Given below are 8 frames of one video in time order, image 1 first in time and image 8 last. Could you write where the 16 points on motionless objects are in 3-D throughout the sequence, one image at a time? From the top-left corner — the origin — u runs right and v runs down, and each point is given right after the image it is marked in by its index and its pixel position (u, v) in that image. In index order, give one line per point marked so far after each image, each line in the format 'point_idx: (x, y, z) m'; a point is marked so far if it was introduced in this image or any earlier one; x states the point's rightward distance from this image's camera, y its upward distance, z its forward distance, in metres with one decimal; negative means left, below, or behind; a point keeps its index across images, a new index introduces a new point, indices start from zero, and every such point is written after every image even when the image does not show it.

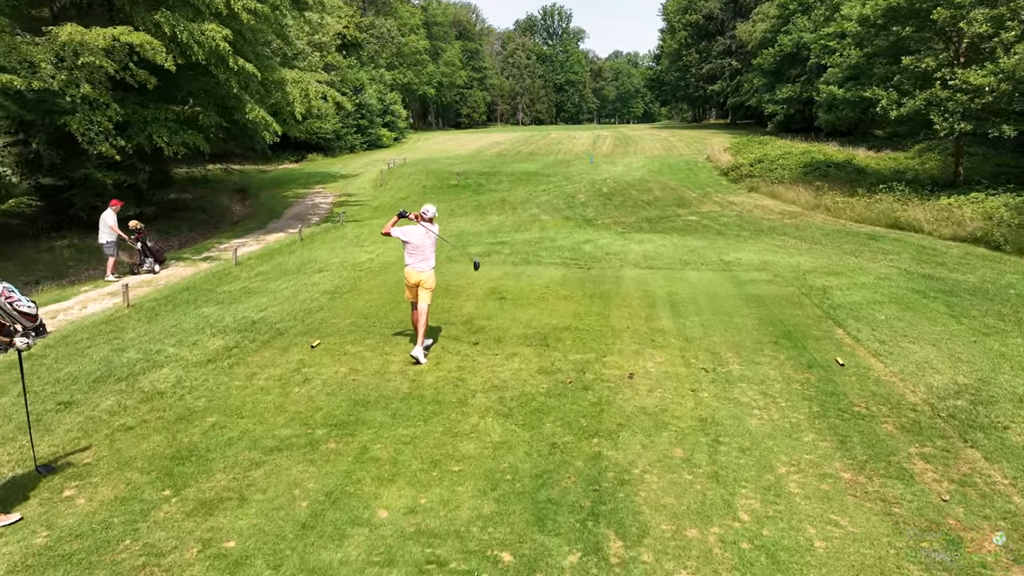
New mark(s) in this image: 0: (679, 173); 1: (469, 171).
0: (+4.5, +3.1, +19.3) m
1: (-1.2, +3.2, +19.8) m
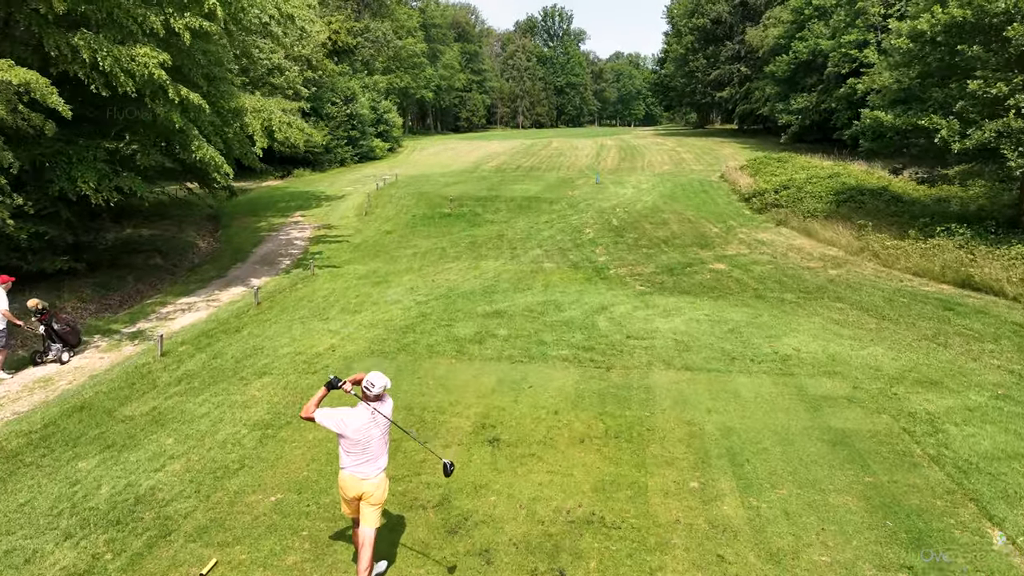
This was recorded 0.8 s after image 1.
0: (+4.5, +2.2, +17.6) m
1: (-1.2, +2.4, +18.1) m
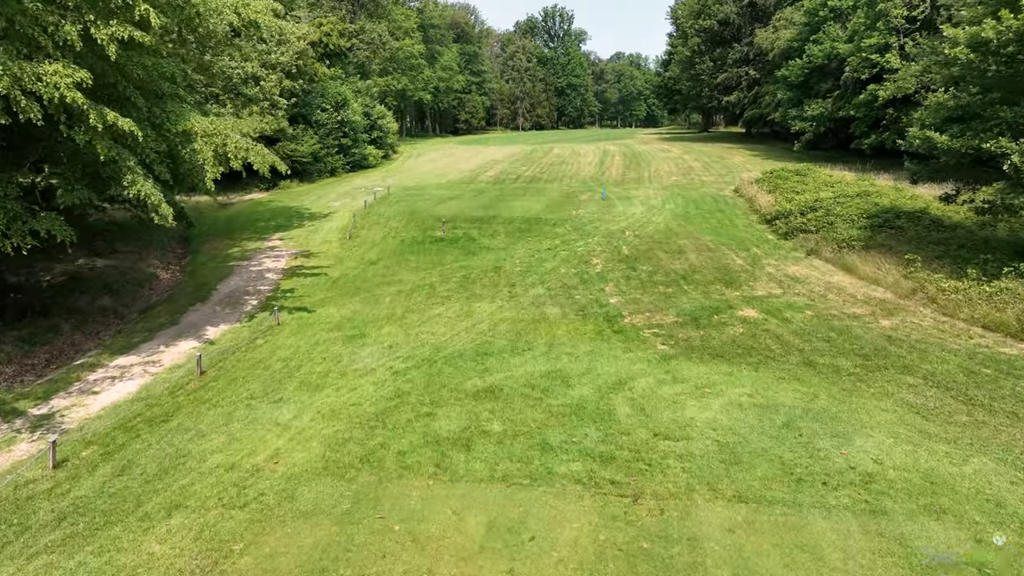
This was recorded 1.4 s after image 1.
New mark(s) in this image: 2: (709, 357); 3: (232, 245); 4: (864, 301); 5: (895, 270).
0: (+4.5, +1.5, +16.1) m
1: (-1.2, +1.7, +16.6) m
2: (+2.1, -0.7, +7.5) m
3: (-5.9, +0.9, +14.9) m
4: (+4.8, -0.2, +9.6) m
5: (+5.7, +0.3, +10.5) m
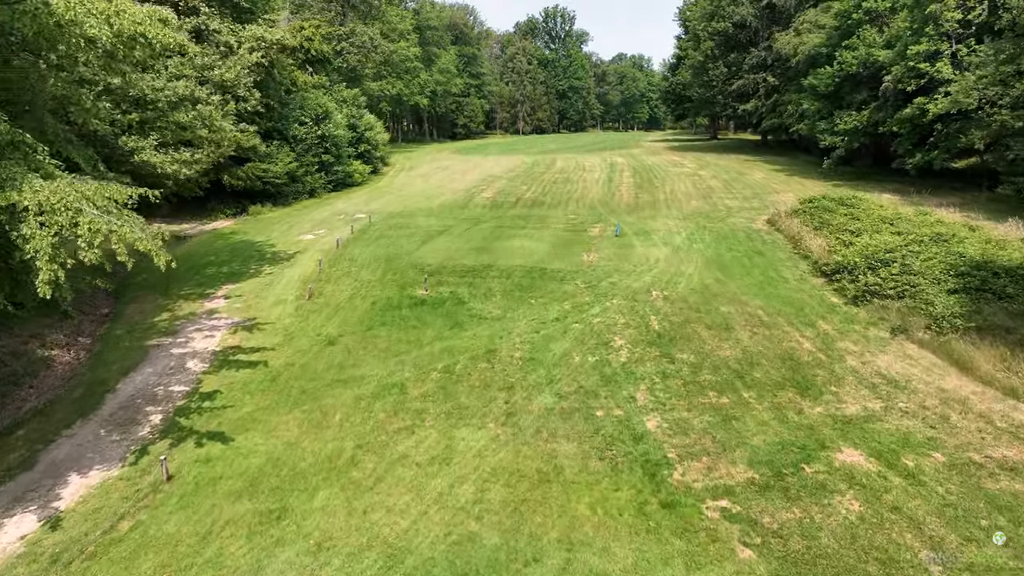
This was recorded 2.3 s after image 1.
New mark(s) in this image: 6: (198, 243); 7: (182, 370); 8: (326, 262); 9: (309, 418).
0: (+4.5, +0.3, +13.2) m
1: (-1.3, +0.5, +13.7) m
2: (+2.0, -1.9, +4.6) m
3: (-5.9, -0.3, +12.1) m
4: (+4.7, -1.4, +6.8) m
5: (+5.6, -0.9, +7.7) m
6: (-8.0, +1.1, +18.0) m
7: (-4.2, -1.0, +9.1) m
8: (-3.8, +0.5, +14.6) m
9: (-2.2, -1.4, +7.7) m
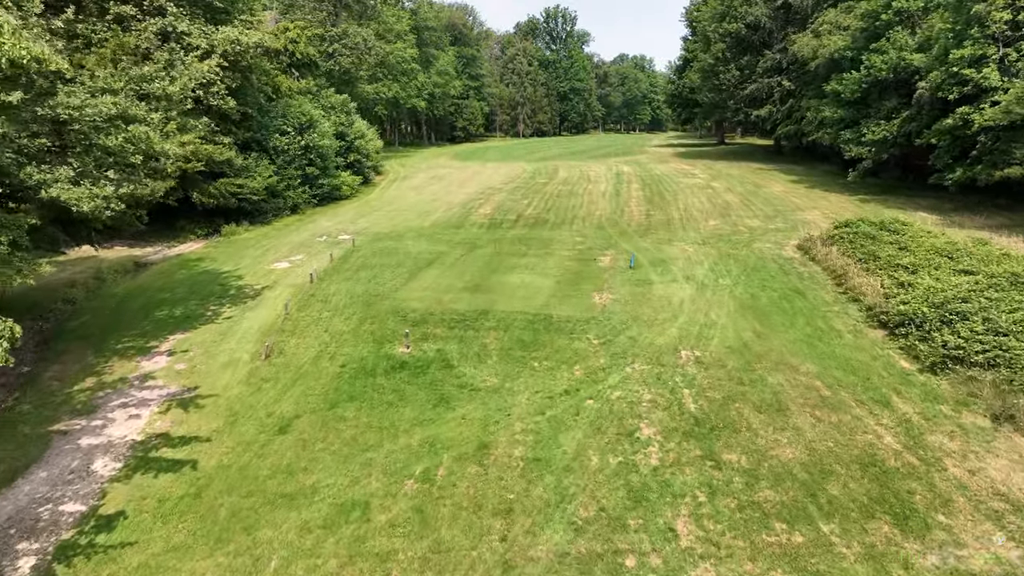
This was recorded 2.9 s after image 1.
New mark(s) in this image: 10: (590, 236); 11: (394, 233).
0: (+4.5, -0.5, +11.2) m
1: (-1.3, -0.3, +11.7) m
2: (+2.0, -2.7, +2.5) m
3: (-5.9, -1.1, +10.0) m
4: (+4.7, -2.2, +4.7) m
5: (+5.6, -1.7, +5.6) m
6: (-8.0, +0.3, +16.0) m
7: (-4.2, -1.8, +7.1) m
8: (-3.8, -0.3, +12.5) m
9: (-2.2, -2.2, +5.6) m
10: (+2.1, +1.4, +18.8) m
11: (-3.3, +1.6, +19.9) m
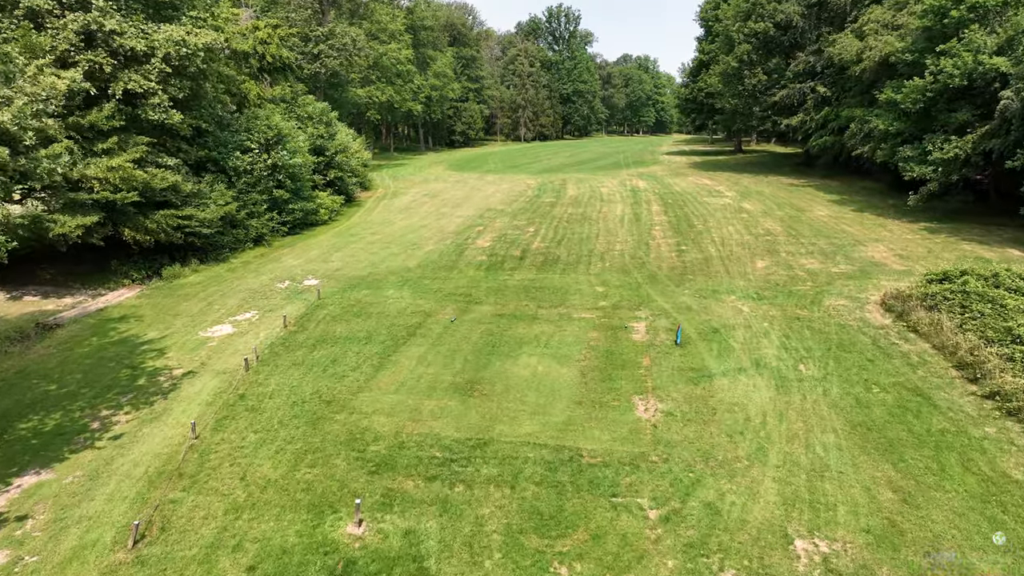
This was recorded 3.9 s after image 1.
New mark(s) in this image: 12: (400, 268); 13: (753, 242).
0: (+4.6, -1.8, +7.5) m
1: (-1.2, -1.6, +8.0) m
2: (+2.1, -4.0, -1.1) m
3: (-5.8, -2.4, +6.4) m
4: (+4.8, -3.5, +1.0) m
5: (+5.7, -3.0, +1.9) m
6: (-7.9, -0.9, +12.3) m
7: (-4.1, -3.1, +3.4) m
8: (-3.7, -1.6, +8.9) m
9: (-2.1, -3.5, +2.0) m
10: (+2.2, +0.1, +15.1) m
11: (-3.2, +0.3, +16.2) m
12: (-2.7, +0.5, +17.1) m
13: (+6.5, +1.3, +19.1) m
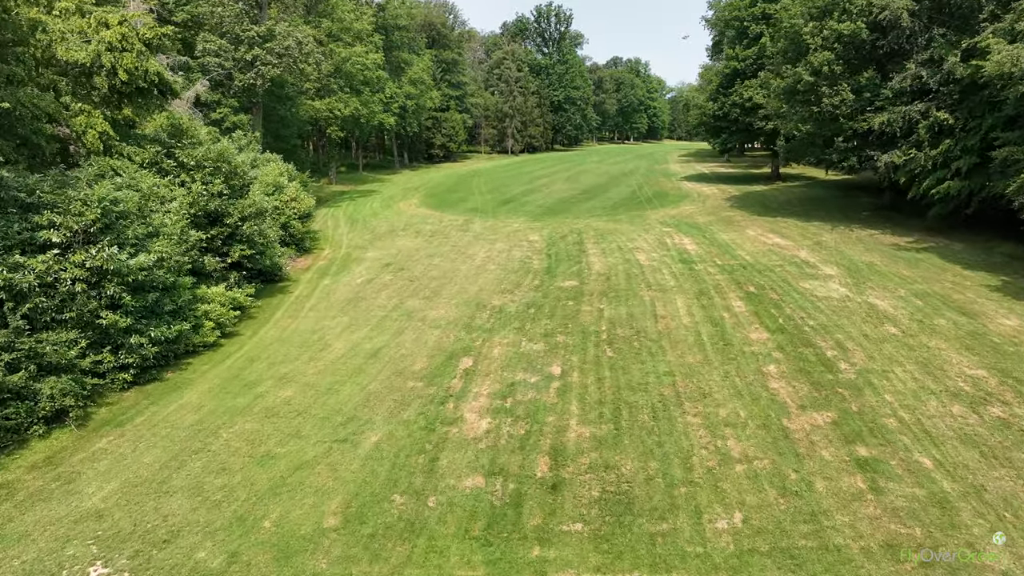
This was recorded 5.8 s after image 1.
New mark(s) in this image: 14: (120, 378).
0: (+5.2, -5.0, -1.6) m
1: (-0.6, -4.9, -1.2) m
2: (+2.9, -7.3, -10.2) m
3: (-5.2, -5.7, -3.0) m
4: (+5.6, -6.7, -8.0) m
5: (+6.5, -6.3, -7.1) m
6: (-7.4, -4.3, +3.0) m
7: (-3.4, -6.4, -5.9) m
8: (-3.2, -4.9, -0.4) m
9: (-1.4, -6.8, -7.3) m
10: (+2.6, -3.2, +6.0) m
11: (-2.8, -3.1, +7.0) m
12: (-2.4, -2.8, +7.9) m
13: (+6.8, -2.0, +10.1) m
14: (-6.7, -1.6, +12.1) m
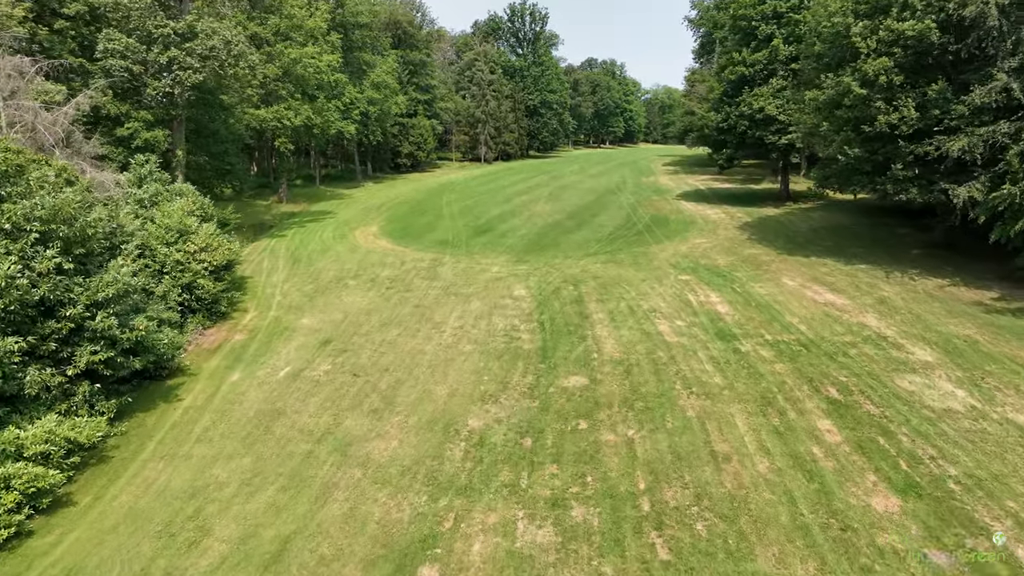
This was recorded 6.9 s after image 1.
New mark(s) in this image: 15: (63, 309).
0: (+5.7, -6.9, -6.8) m
1: (-0.1, -6.8, -6.7) m
2: (+3.8, -9.2, -15.6) m
3: (-4.6, -7.7, -8.6) m
4: (+6.4, -8.6, -13.2) m
5: (+7.2, -8.1, -12.3) m
6: (-7.0, -6.3, -2.8) m
7: (-2.7, -8.4, -11.5) m
8: (-2.7, -6.8, -6.0) m
9: (-0.6, -8.7, -12.8) m
10: (+2.8, -5.1, +0.6) m
11: (-2.7, -5.0, +1.4) m
12: (-2.2, -4.7, +2.3) m
13: (+6.8, -3.9, +4.9) m
14: (-6.7, -3.5, +6.3) m
15: (-7.0, -0.3, +11.0) m
